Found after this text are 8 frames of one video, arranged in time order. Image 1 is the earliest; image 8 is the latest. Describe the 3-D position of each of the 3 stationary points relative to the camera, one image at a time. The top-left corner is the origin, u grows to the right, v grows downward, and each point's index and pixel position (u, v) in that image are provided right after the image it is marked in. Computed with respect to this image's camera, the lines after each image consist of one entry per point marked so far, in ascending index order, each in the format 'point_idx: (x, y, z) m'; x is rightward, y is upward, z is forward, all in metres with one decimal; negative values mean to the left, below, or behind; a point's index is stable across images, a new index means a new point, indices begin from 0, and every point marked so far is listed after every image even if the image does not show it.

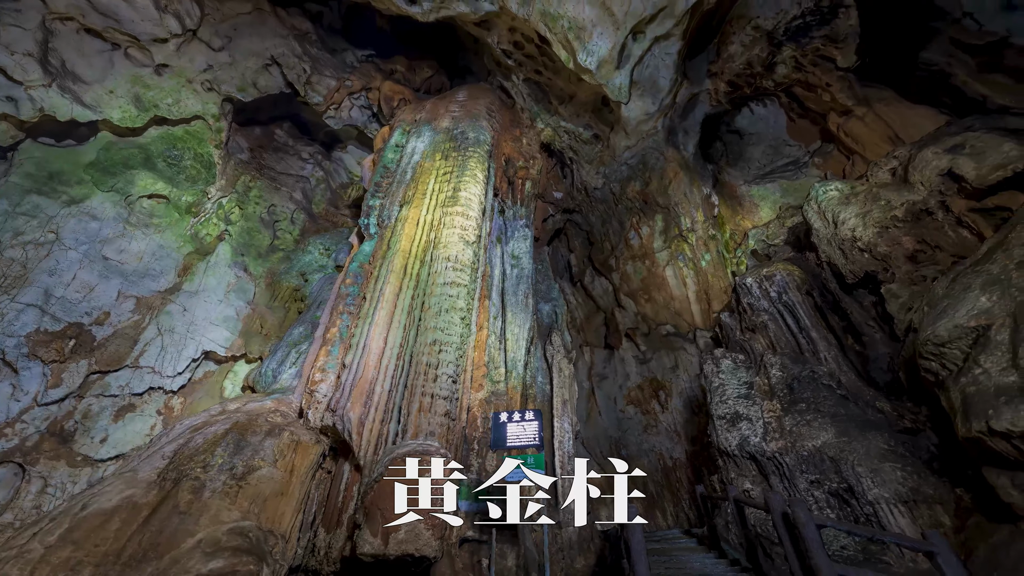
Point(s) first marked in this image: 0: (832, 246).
0: (+5.1, +0.6, +5.8) m
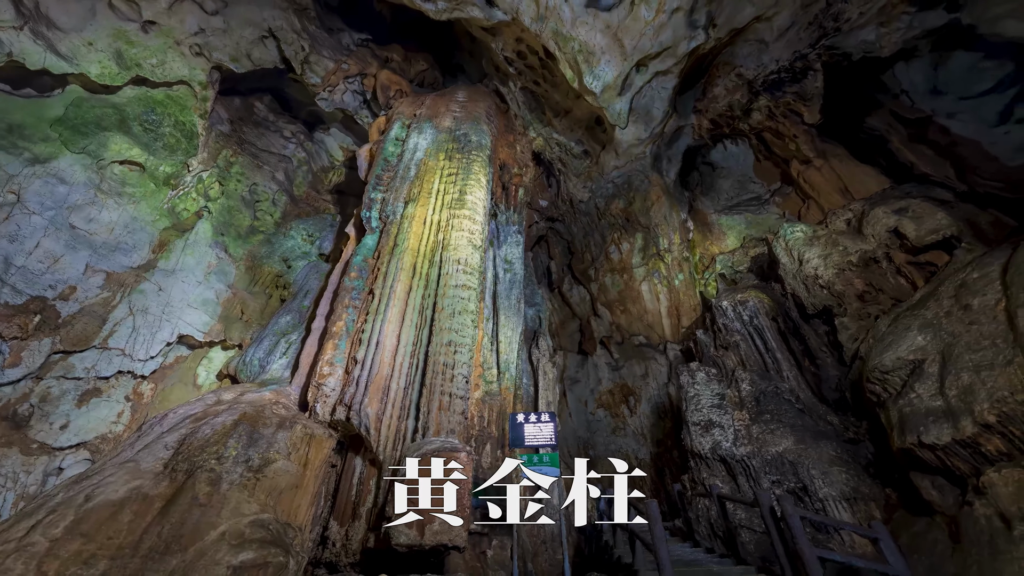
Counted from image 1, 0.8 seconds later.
0: (+5.3, +0.1, +6.8) m
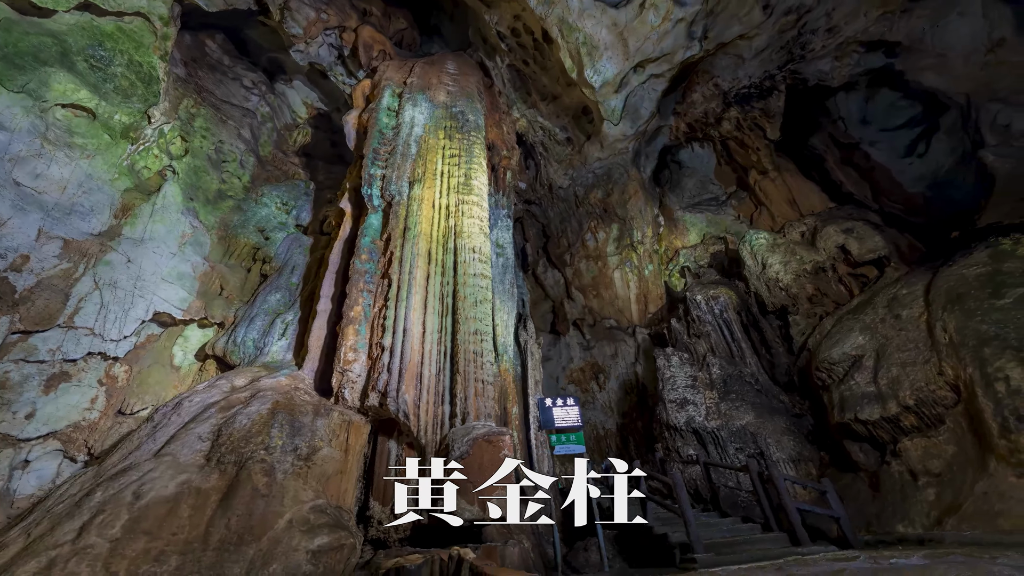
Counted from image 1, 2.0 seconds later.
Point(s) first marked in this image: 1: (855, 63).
0: (+5.4, +0.1, +8.0) m
1: (+8.6, +5.7, +9.3) m
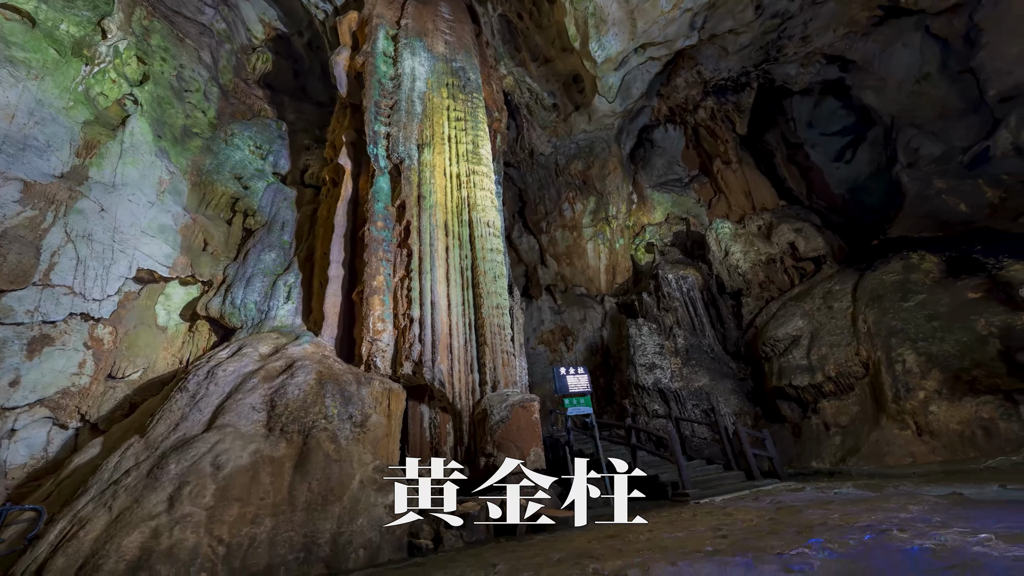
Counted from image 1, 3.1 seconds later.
0: (+5.3, +0.5, +9.3) m
1: (+8.5, +6.1, +10.5) m
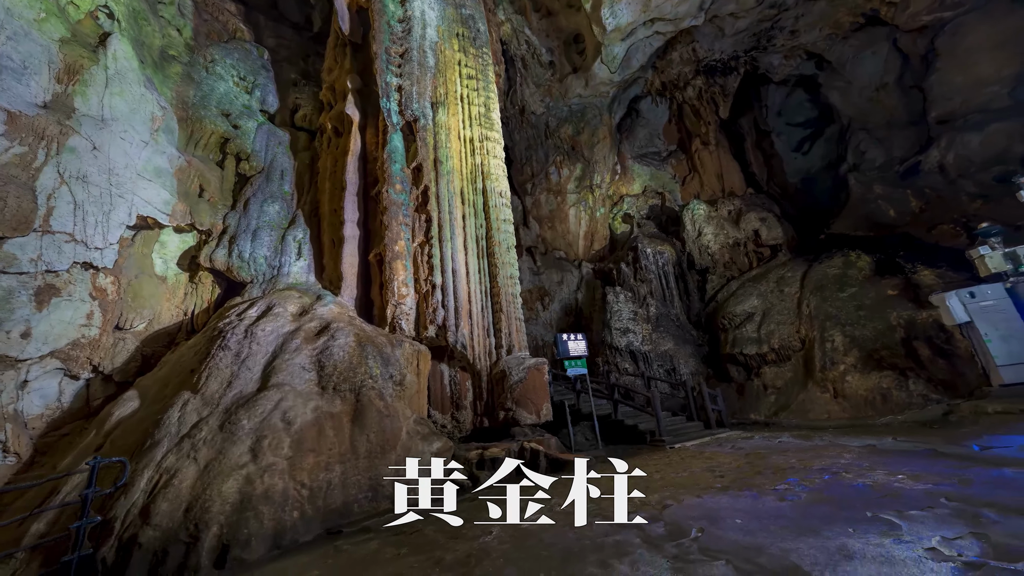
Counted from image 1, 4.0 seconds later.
0: (+5.1, +1.2, +10.3) m
1: (+8.6, +6.7, +11.2) m
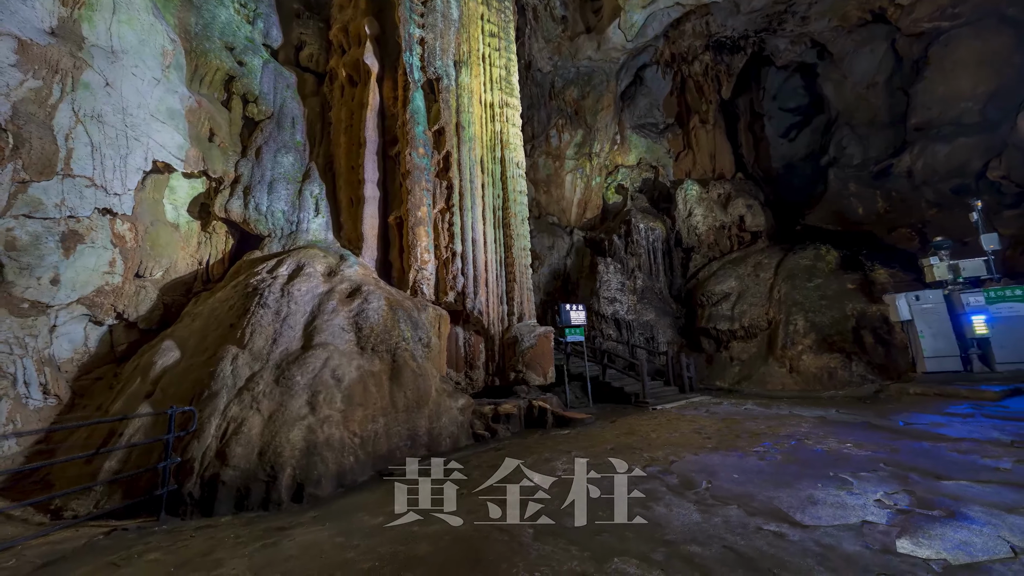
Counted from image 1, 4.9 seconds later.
0: (+5.1, +1.9, +11.0) m
1: (+8.9, +7.2, +11.4) m
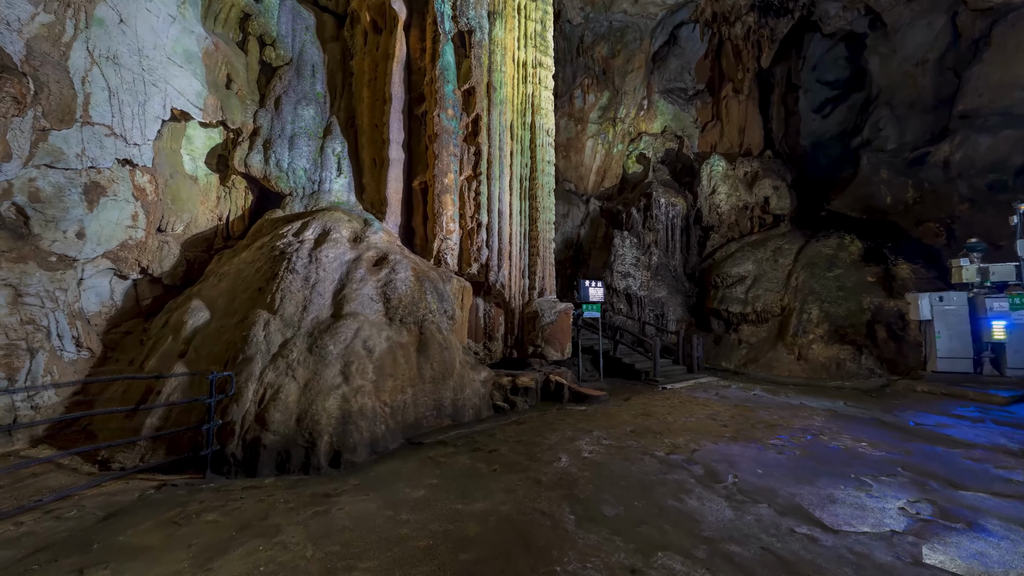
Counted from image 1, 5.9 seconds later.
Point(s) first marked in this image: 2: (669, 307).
0: (+5.6, +2.5, +10.7) m
1: (+9.7, +7.6, +10.6) m
2: (+4.3, -0.6, +10.3) m
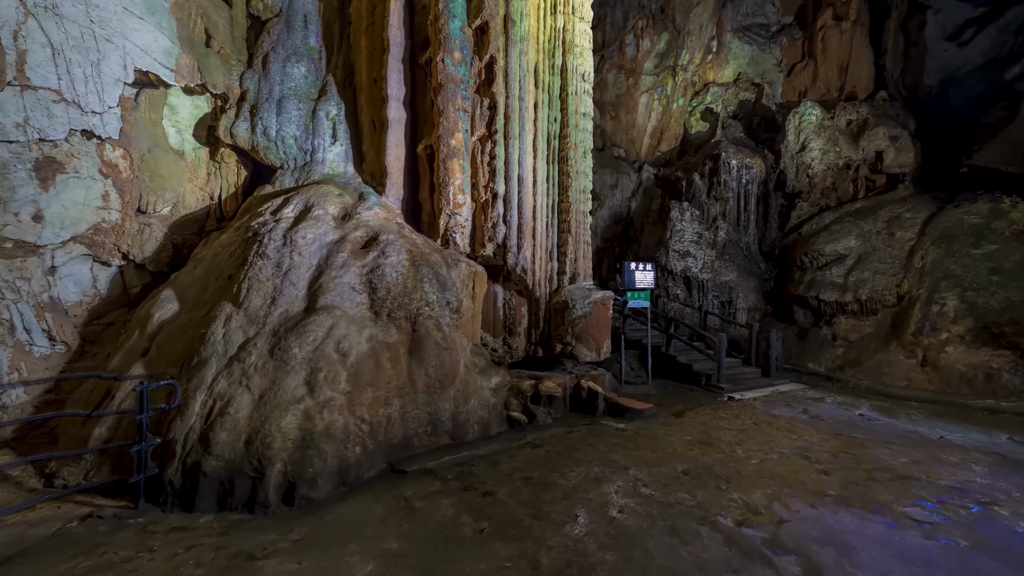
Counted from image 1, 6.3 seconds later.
0: (+6.4, +2.9, +8.6) m
1: (+10.5, +8.0, +7.6) m
2: (+5.2, -0.1, +8.6) m
